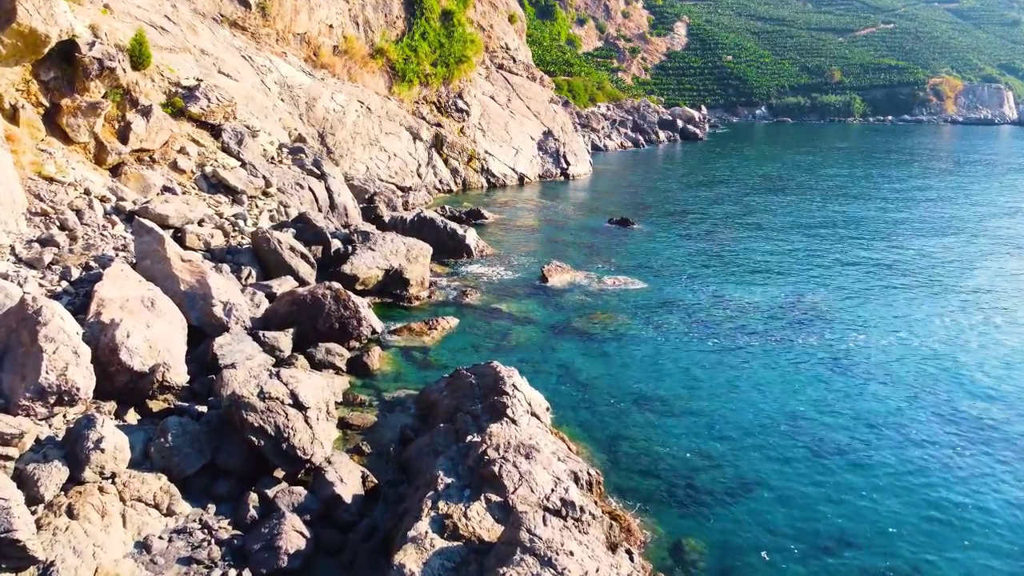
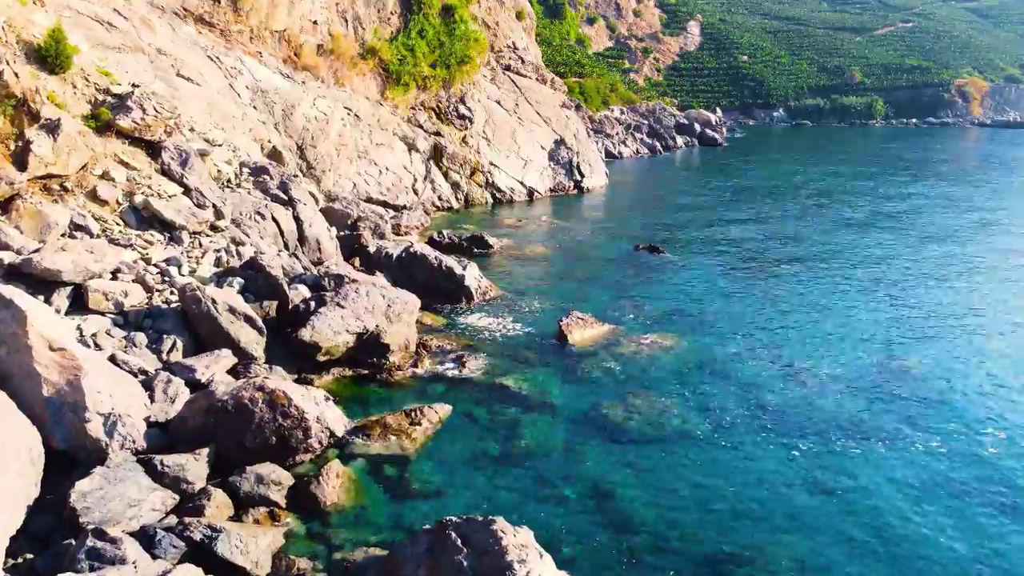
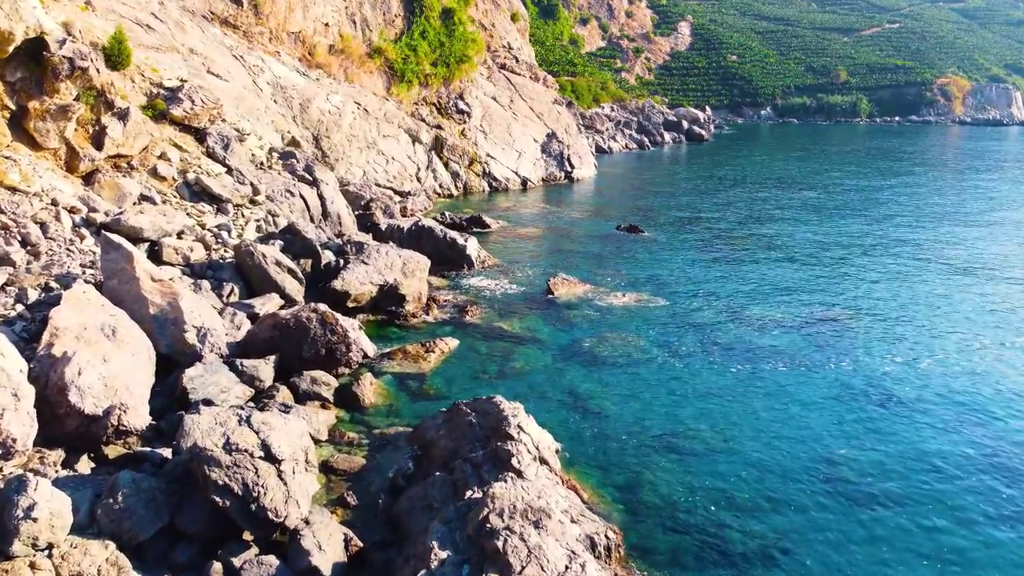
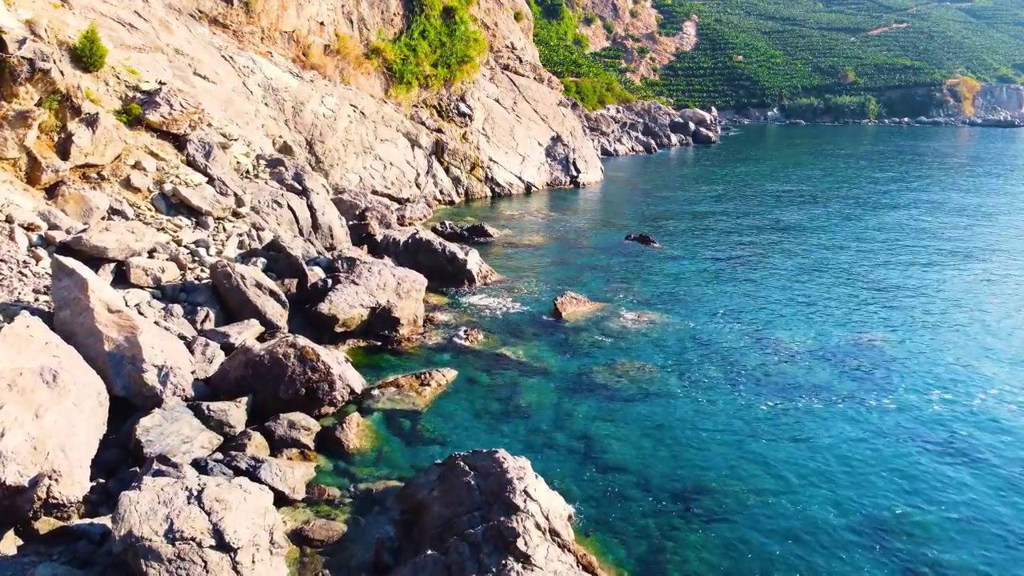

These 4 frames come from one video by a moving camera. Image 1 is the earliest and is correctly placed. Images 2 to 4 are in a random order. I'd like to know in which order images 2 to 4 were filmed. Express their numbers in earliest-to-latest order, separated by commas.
3, 4, 2
